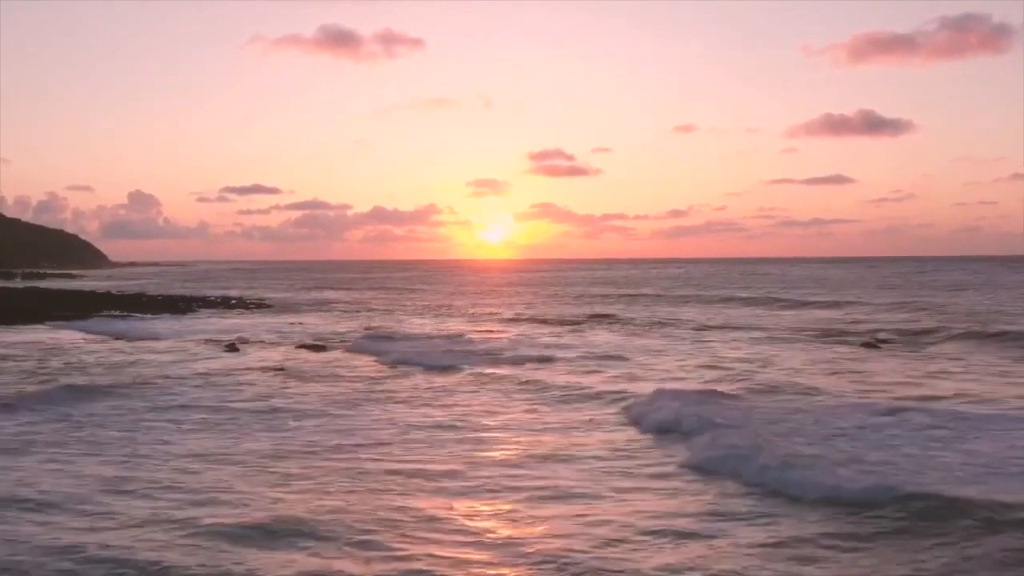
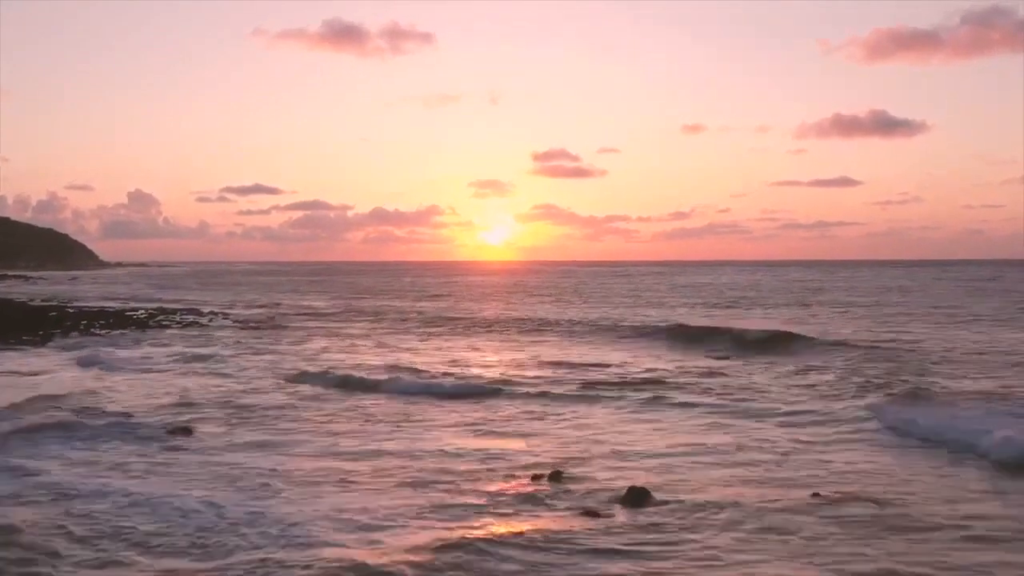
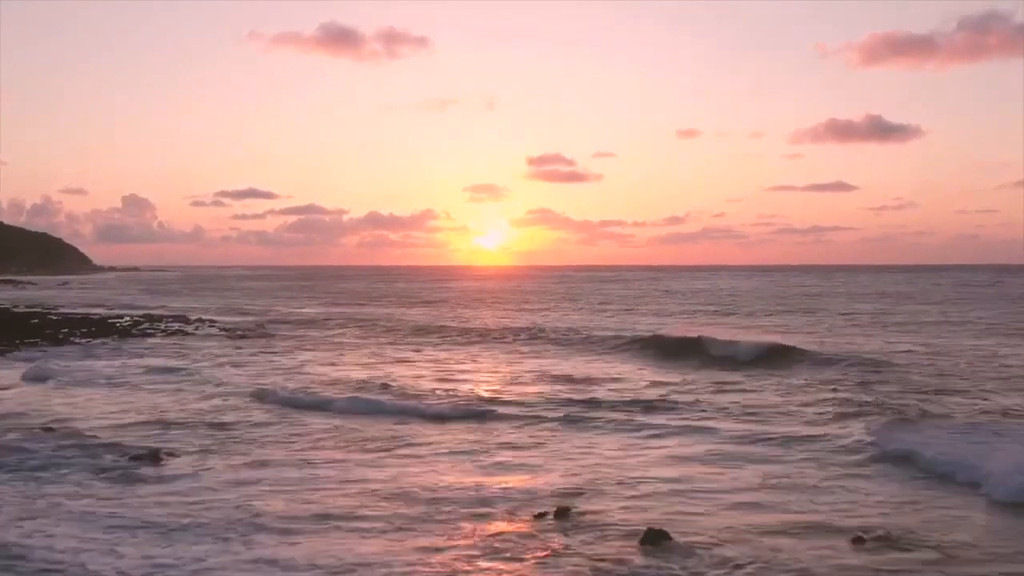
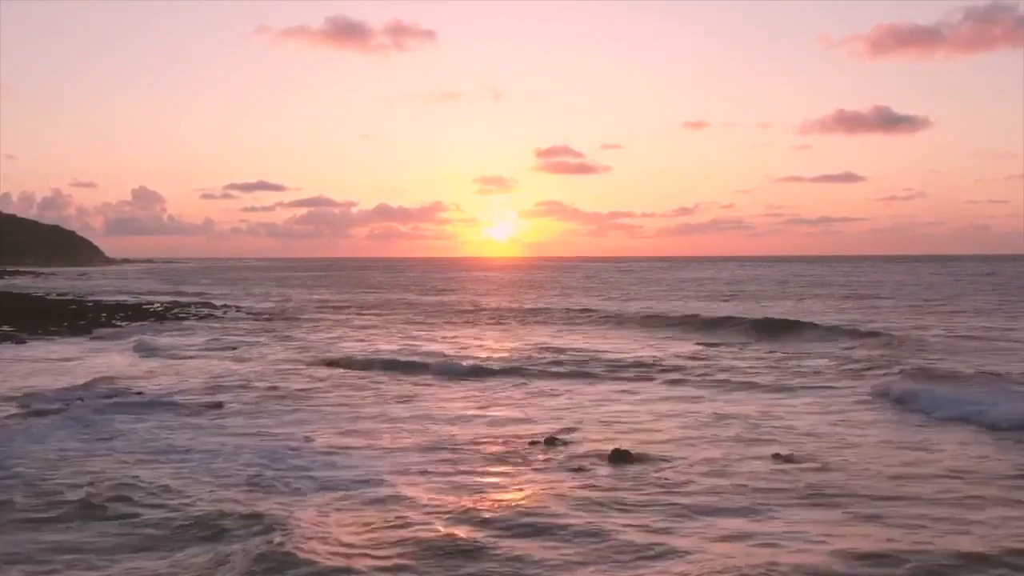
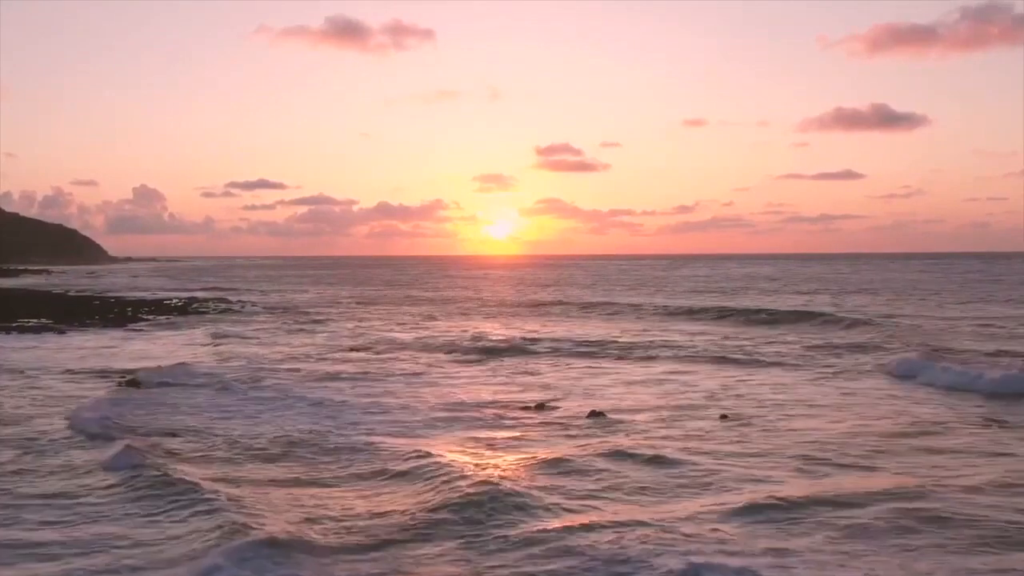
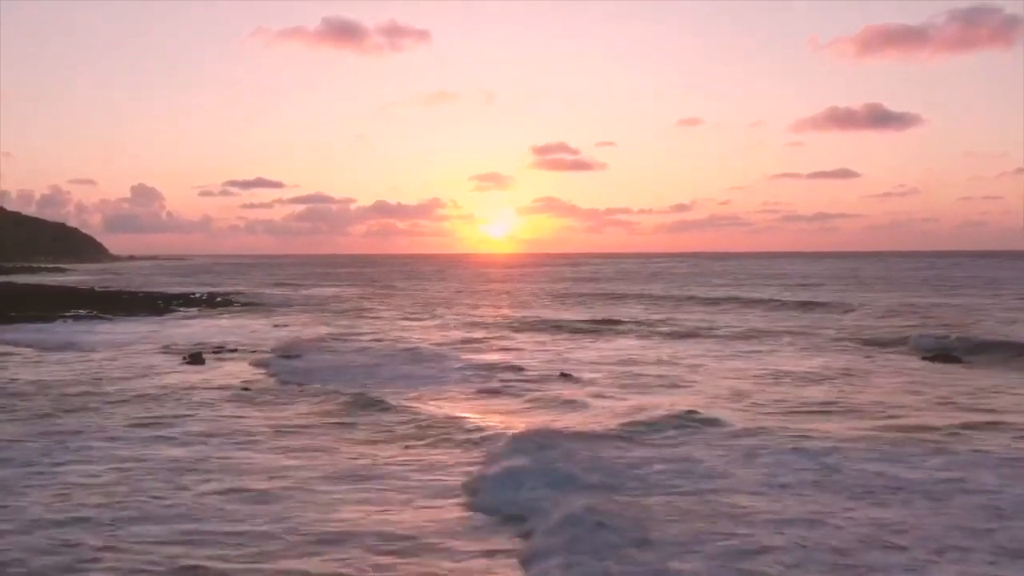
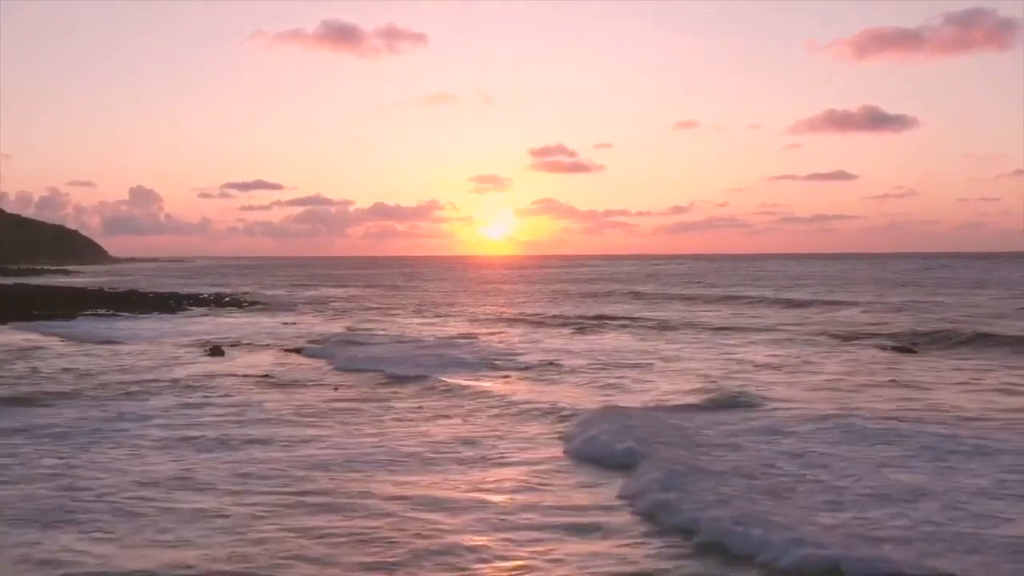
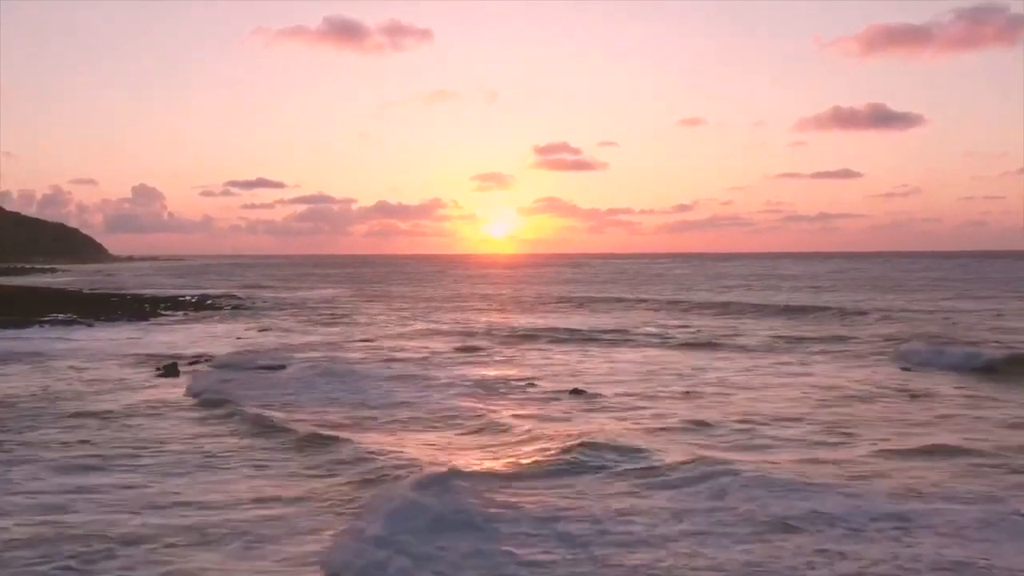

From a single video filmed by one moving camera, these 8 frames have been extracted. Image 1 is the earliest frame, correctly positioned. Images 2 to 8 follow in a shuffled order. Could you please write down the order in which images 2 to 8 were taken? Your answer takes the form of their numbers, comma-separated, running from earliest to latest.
7, 6, 8, 5, 4, 2, 3
